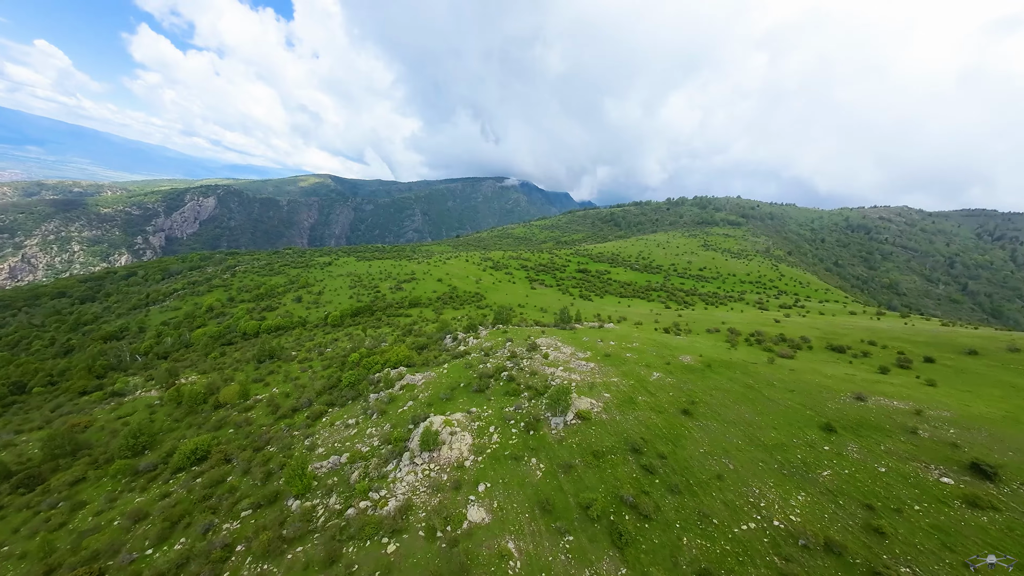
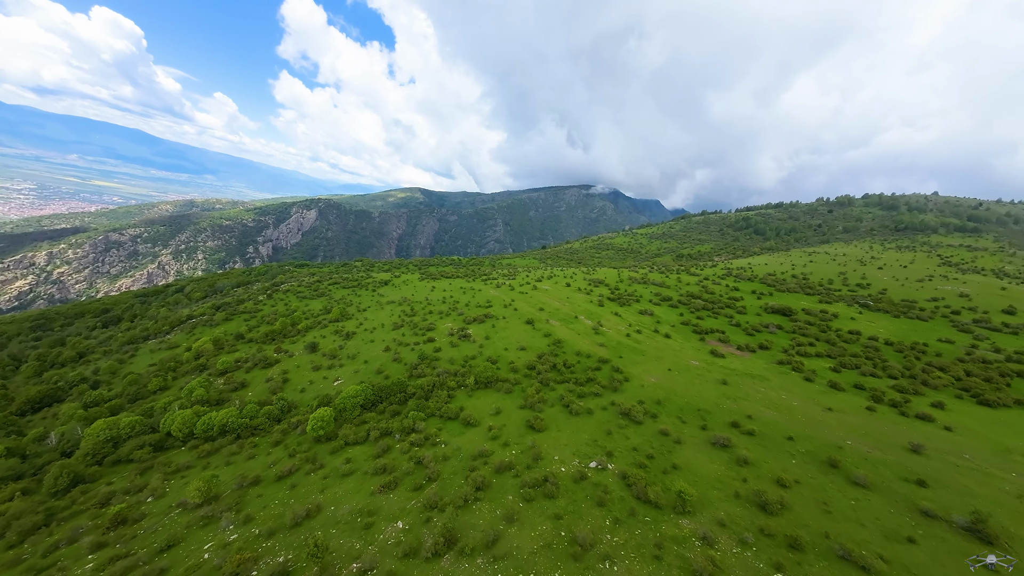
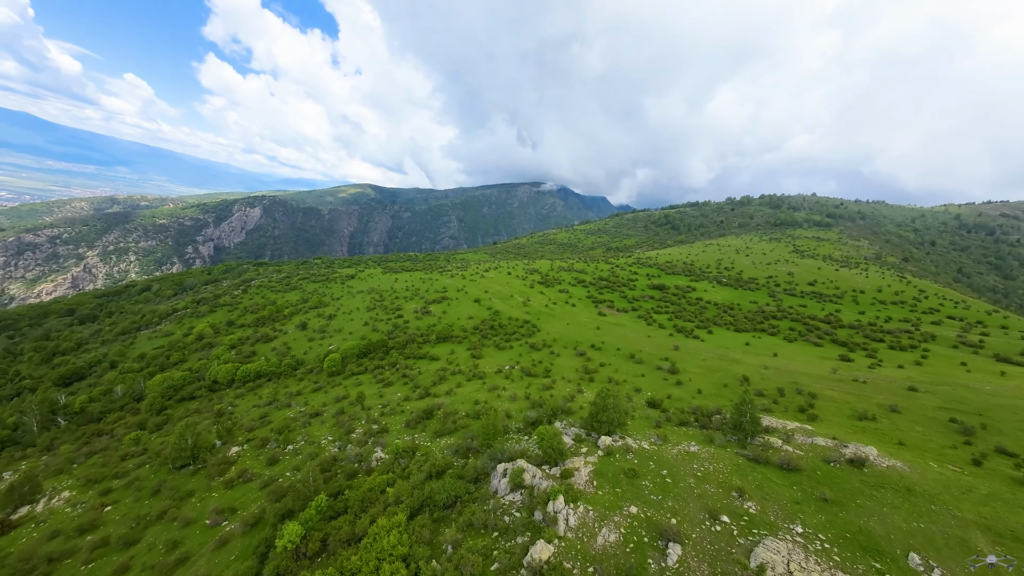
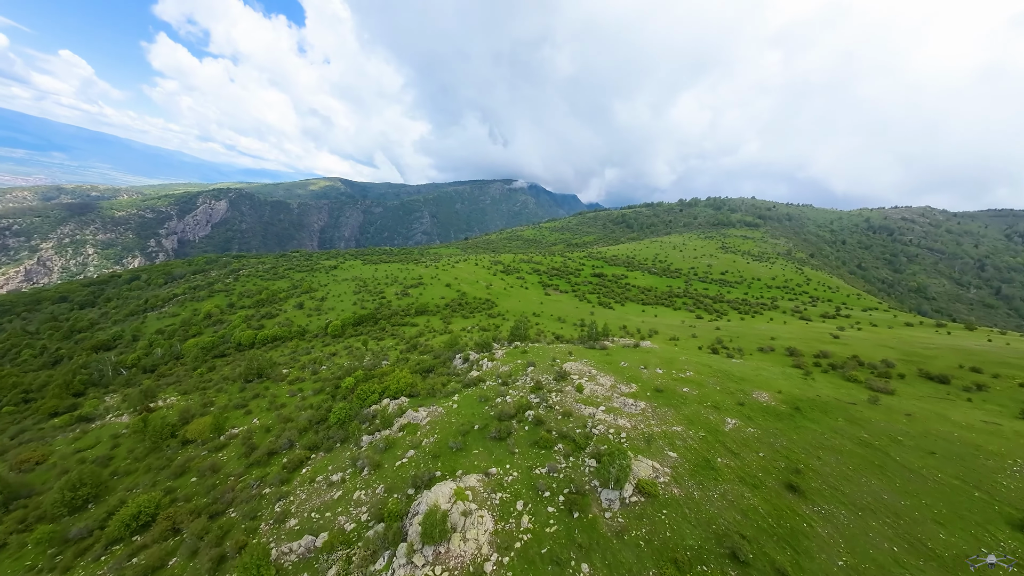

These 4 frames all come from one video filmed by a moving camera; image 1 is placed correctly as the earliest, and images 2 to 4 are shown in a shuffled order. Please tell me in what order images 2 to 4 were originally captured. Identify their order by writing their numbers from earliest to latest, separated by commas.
4, 3, 2
